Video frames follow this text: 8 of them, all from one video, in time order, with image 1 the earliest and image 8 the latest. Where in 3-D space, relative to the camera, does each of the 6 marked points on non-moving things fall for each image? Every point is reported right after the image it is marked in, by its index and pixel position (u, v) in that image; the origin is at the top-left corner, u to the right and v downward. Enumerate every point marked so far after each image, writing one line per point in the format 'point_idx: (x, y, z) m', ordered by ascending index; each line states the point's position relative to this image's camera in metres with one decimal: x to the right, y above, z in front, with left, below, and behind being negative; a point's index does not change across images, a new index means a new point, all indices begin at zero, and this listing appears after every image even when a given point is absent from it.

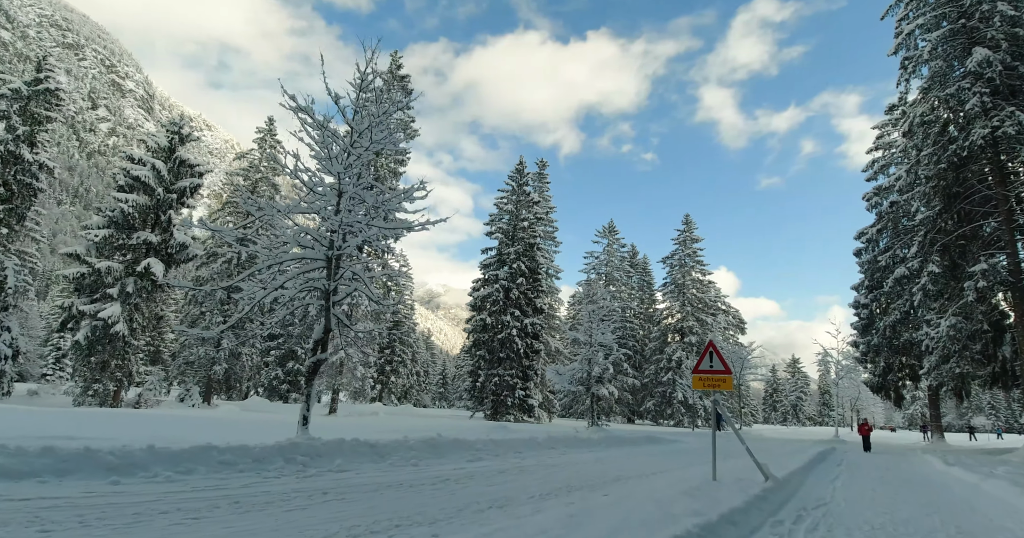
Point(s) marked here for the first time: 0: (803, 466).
0: (+5.3, -3.6, +9.9) m
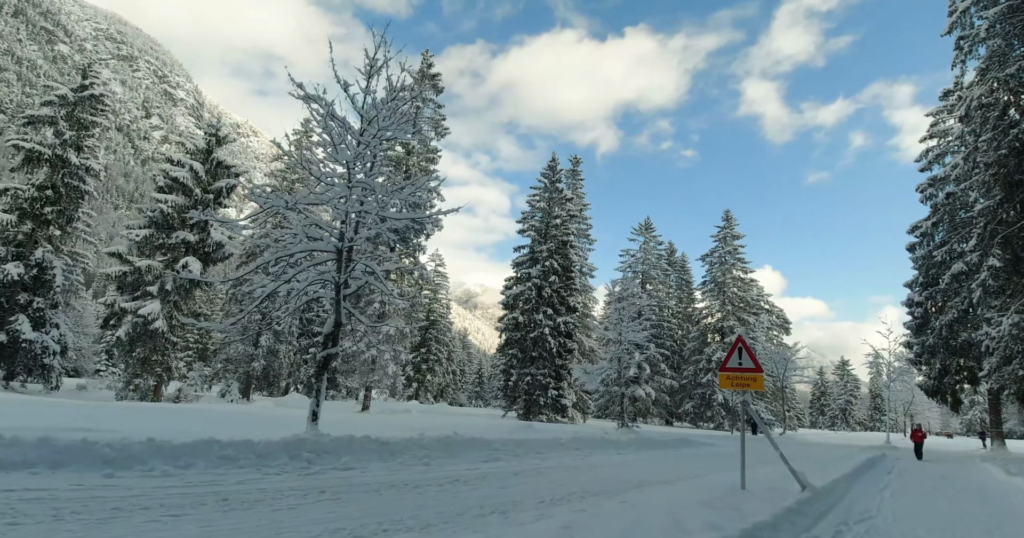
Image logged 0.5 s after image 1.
0: (+5.7, -3.5, +9.3) m
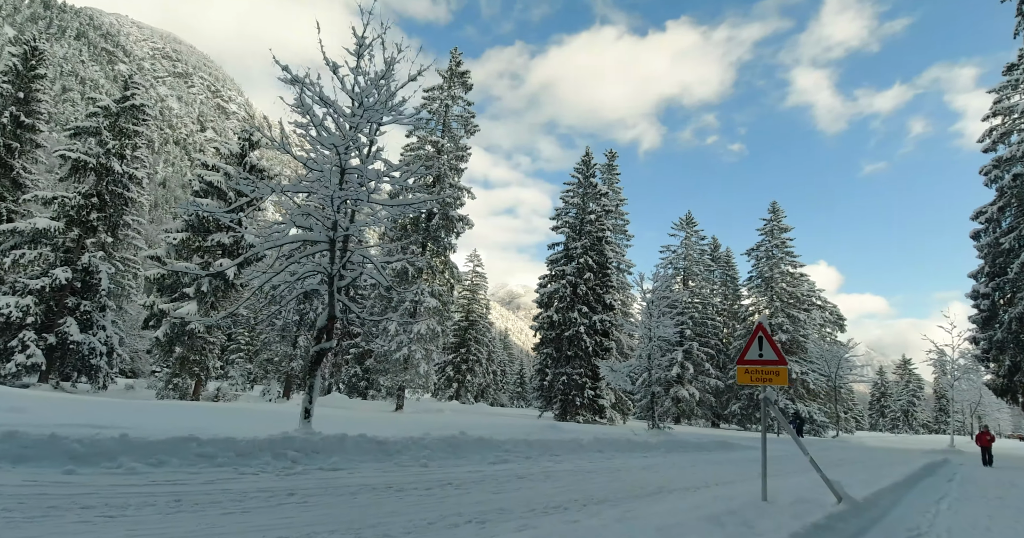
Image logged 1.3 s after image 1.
0: (+5.9, -3.3, +8.3) m
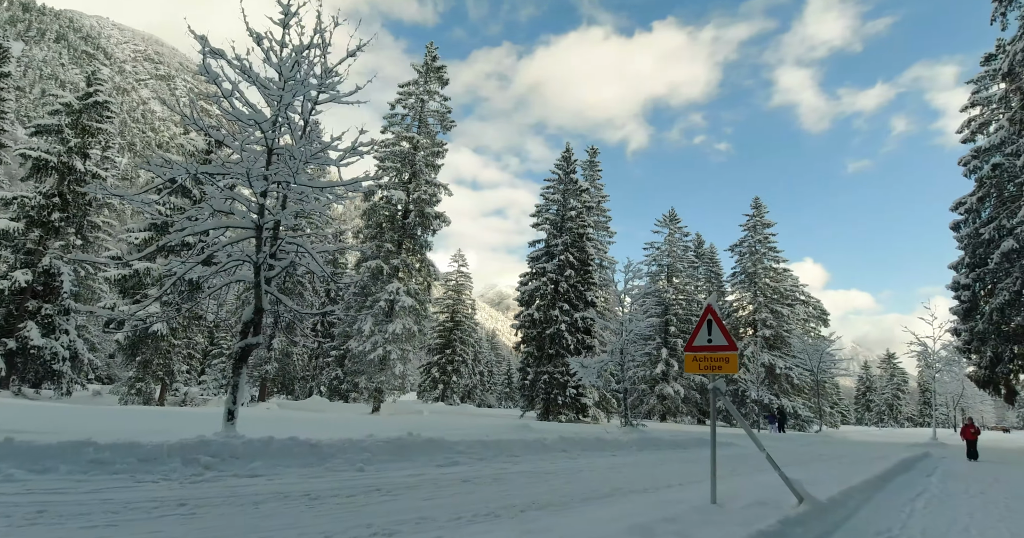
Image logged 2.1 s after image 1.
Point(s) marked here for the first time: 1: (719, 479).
0: (+5.3, -3.0, +7.9) m
1: (+2.9, -2.9, +7.6) m
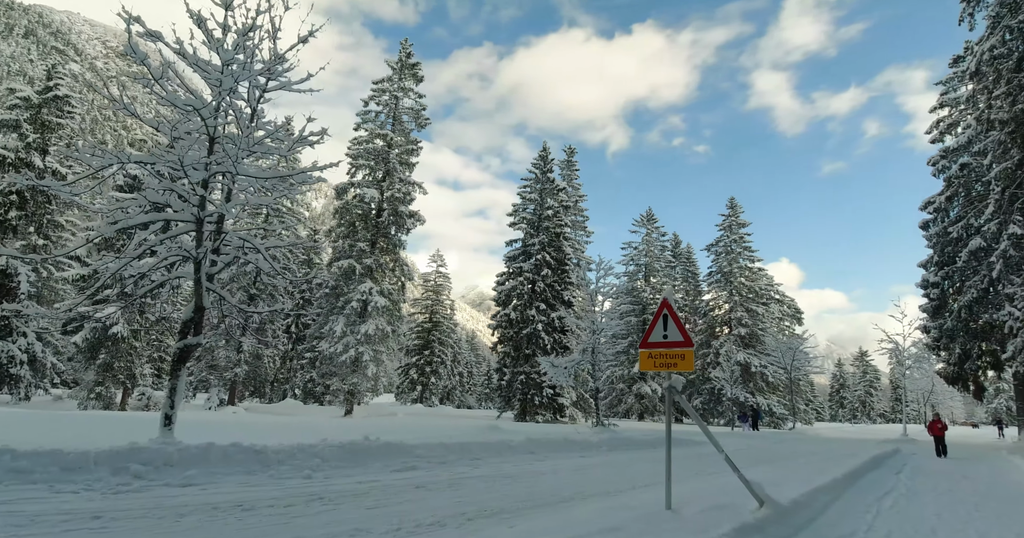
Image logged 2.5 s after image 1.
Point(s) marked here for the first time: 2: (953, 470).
0: (+4.8, -3.0, +7.8) m
1: (+2.4, -2.9, +7.5) m
2: (+8.4, -3.8, +10.4) m
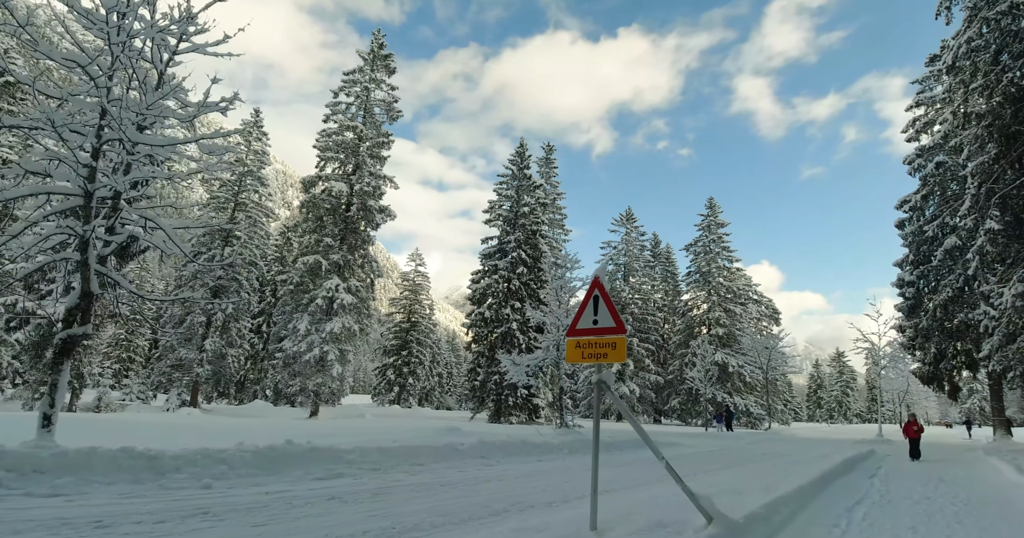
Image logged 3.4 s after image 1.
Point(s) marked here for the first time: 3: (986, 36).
0: (+4.1, -2.9, +7.3) m
1: (+1.7, -2.7, +6.9) m
2: (+7.6, -3.7, +10.0) m
3: (+11.7, +5.8, +13.5) m
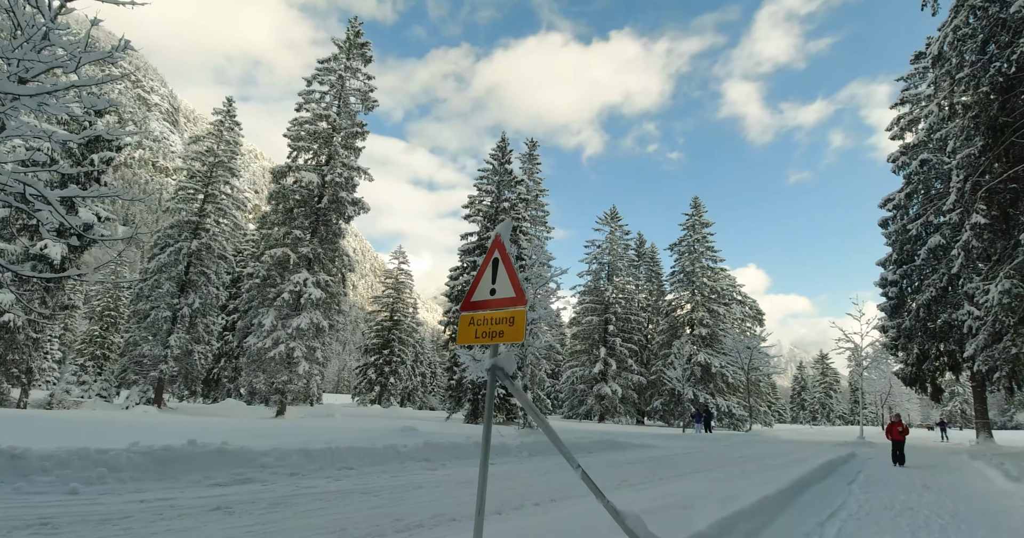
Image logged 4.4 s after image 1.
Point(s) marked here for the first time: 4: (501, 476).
0: (+3.4, -2.7, +6.7) m
1: (+1.0, -2.5, +6.2) m
2: (+6.9, -3.6, +9.4) m
3: (+11.0, +5.8, +13.1) m
4: (-0.1, -2.6, +7.0) m
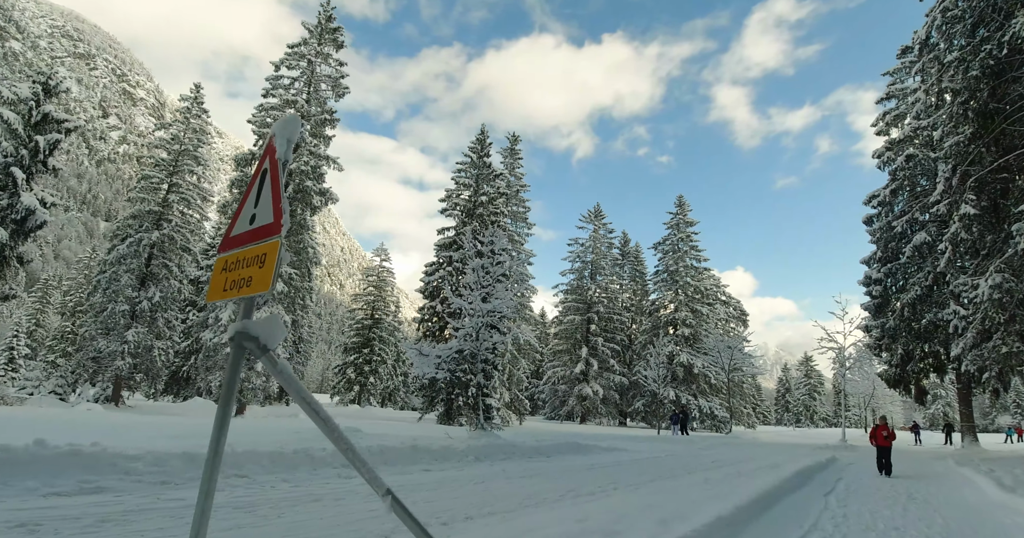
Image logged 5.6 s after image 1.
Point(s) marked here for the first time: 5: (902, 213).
0: (+2.7, -2.5, +5.9) m
1: (+0.3, -2.3, +5.4) m
2: (+6.1, -3.4, +8.7) m
3: (+10.2, +6.0, +12.4) m
4: (-0.8, -2.4, +6.1) m
5: (+14.2, +2.1, +19.9) m
